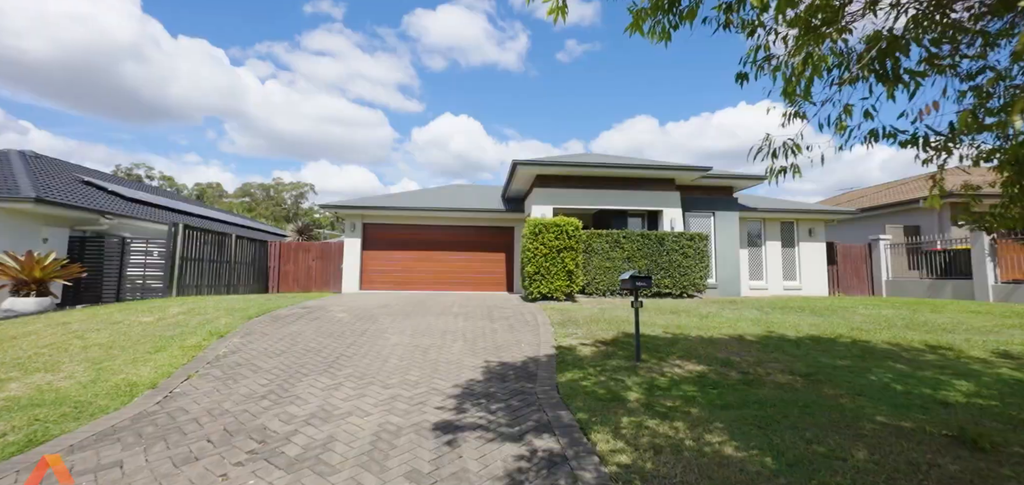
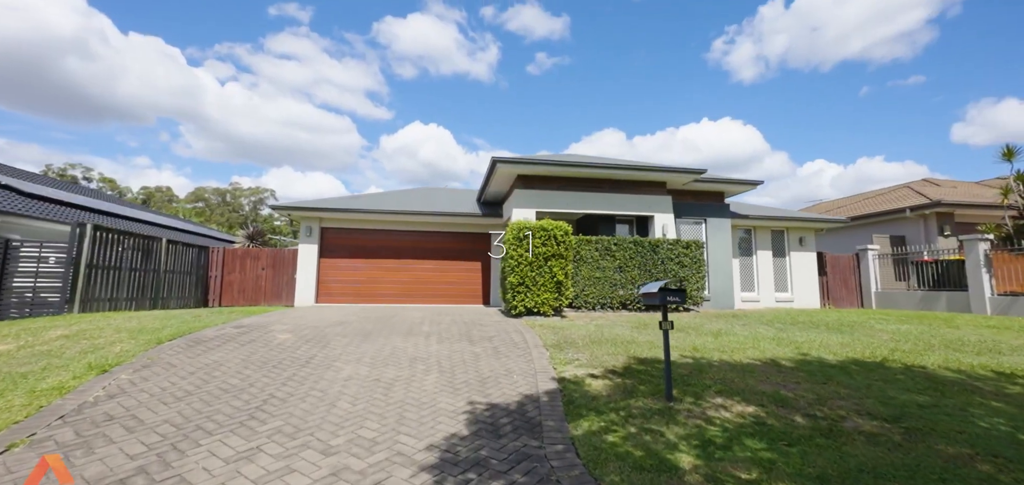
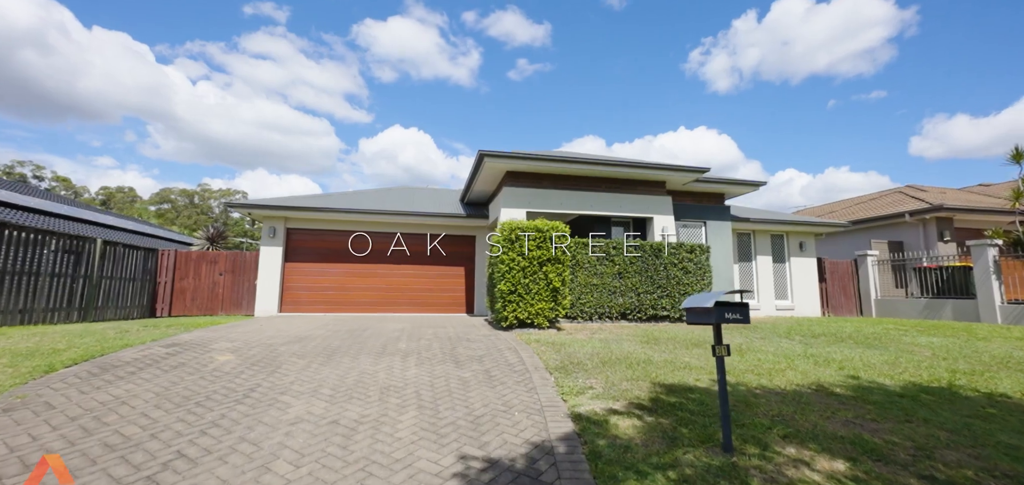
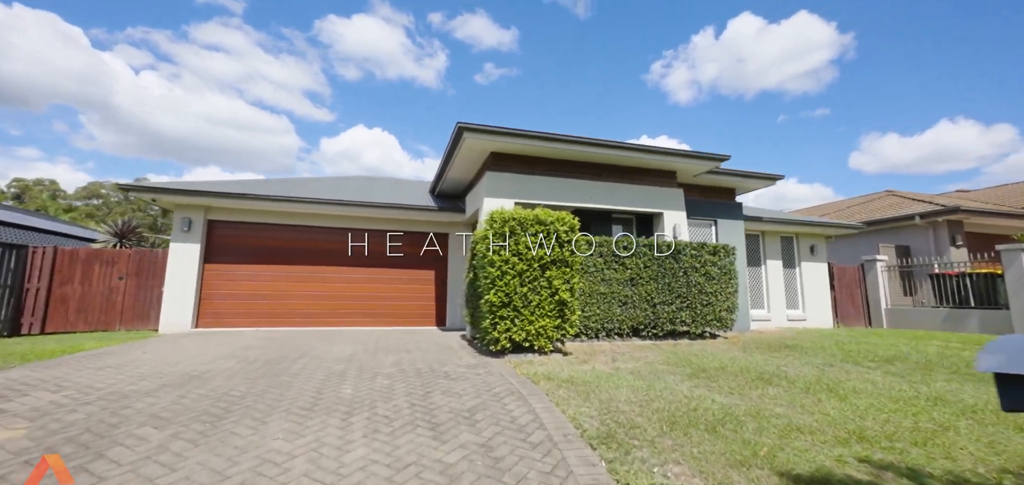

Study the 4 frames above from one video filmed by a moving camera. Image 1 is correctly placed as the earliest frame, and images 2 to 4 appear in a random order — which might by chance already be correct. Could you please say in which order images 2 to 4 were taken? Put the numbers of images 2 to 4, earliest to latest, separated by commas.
2, 3, 4
